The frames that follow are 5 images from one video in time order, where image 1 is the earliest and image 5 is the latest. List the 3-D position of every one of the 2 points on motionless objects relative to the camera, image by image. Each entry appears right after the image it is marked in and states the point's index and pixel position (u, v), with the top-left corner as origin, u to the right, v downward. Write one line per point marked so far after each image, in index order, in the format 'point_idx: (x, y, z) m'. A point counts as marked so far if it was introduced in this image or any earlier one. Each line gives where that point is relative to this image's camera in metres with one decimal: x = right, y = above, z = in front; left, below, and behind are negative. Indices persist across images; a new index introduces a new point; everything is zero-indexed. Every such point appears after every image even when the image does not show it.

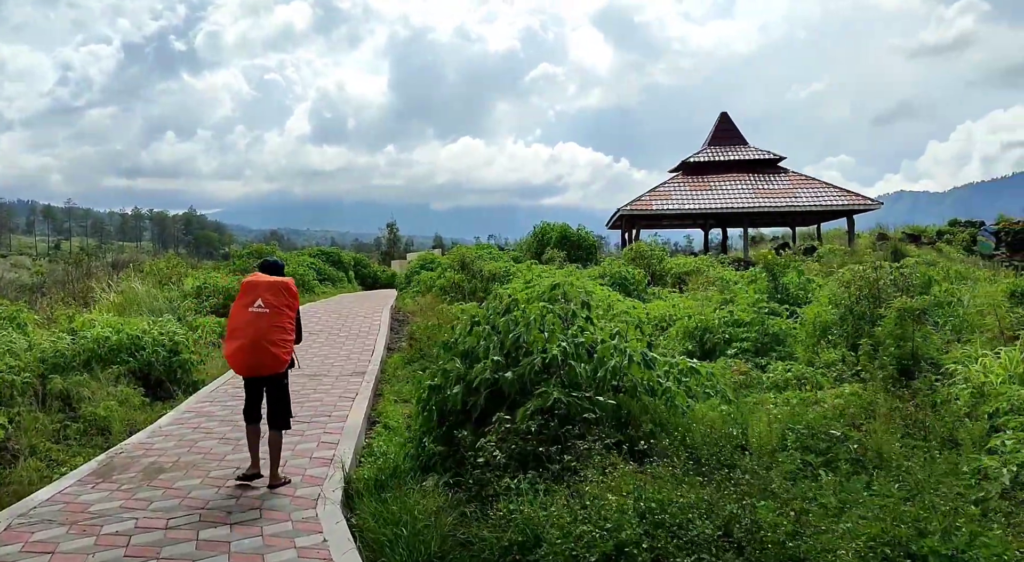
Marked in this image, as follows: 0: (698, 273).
0: (+4.7, +0.2, +19.2) m
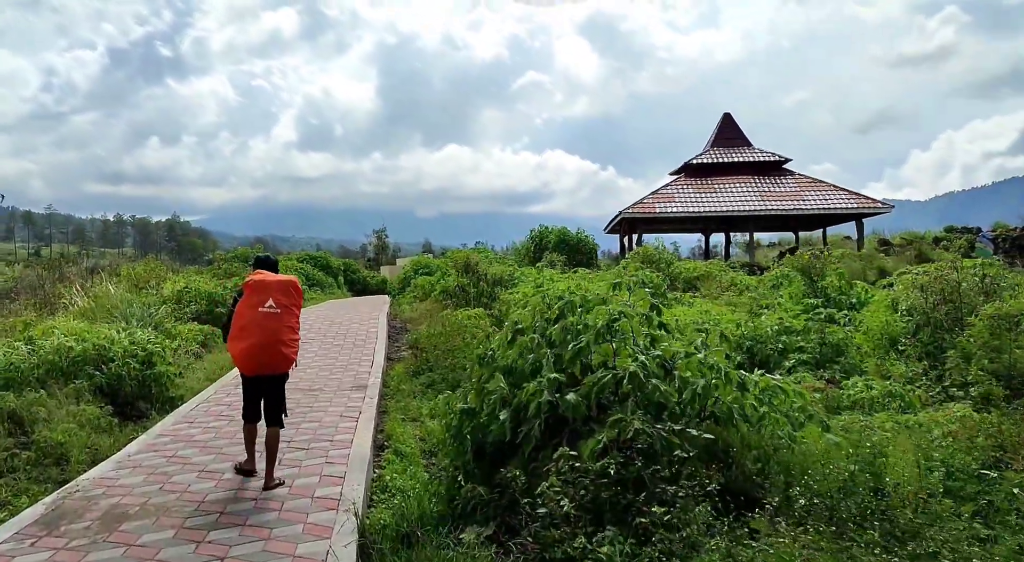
0: (+4.8, +0.1, +18.2) m
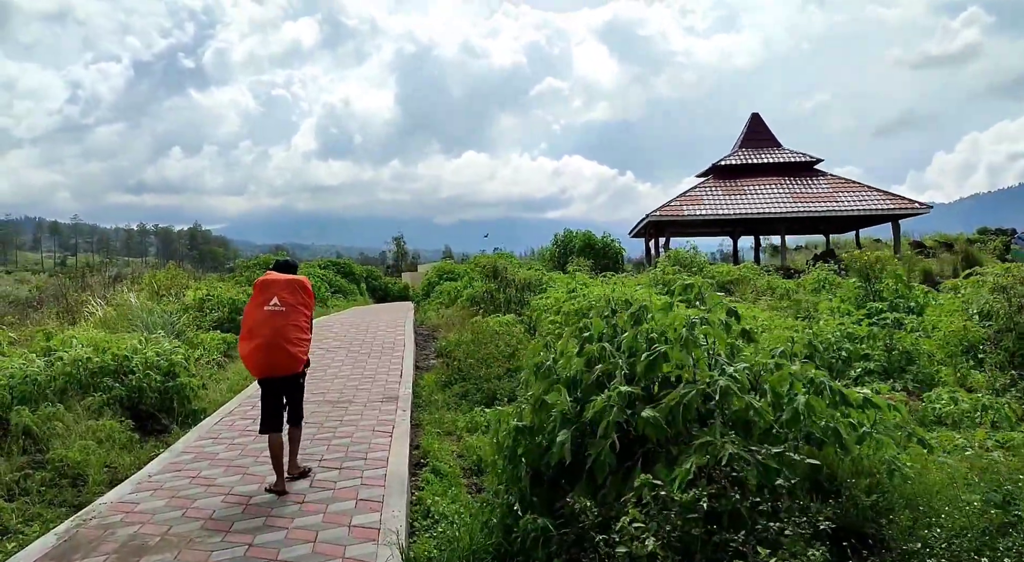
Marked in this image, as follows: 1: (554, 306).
0: (+5.5, 0.0, +17.5) m
1: (+0.7, -0.4, +12.7) m
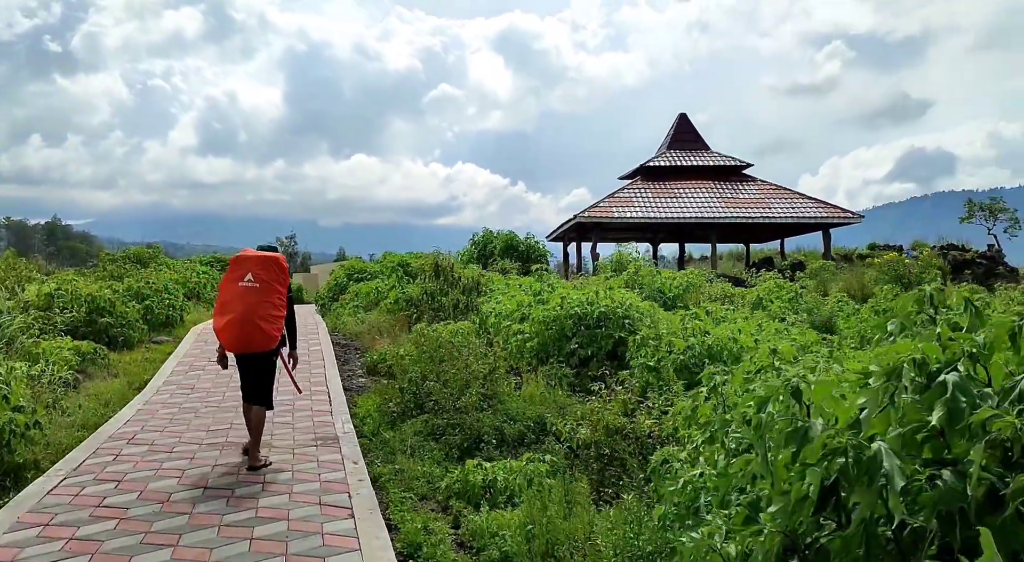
0: (+4.1, -0.1, +15.8) m
1: (+0.1, -0.4, +10.2) m
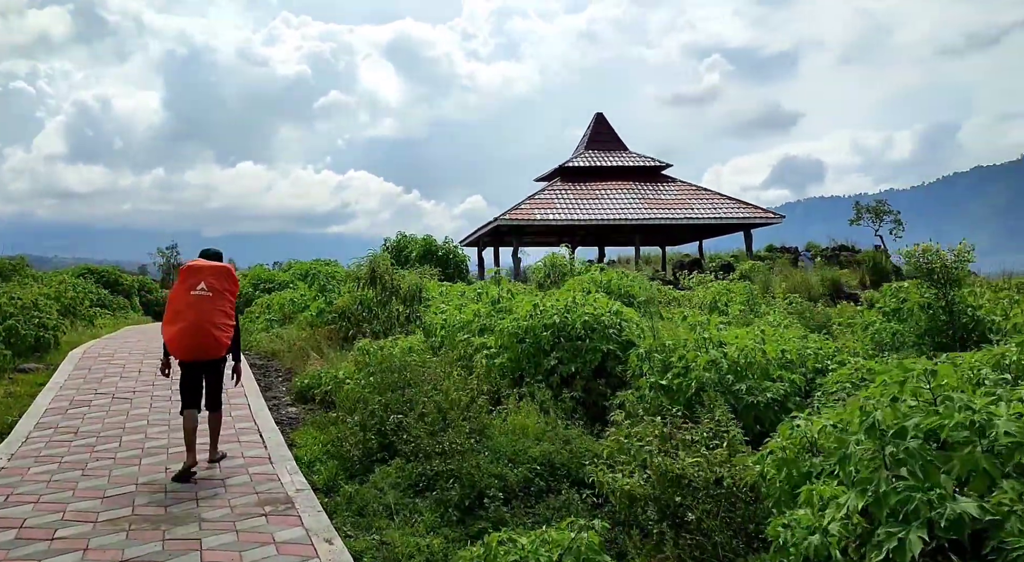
0: (+2.8, -0.2, +14.9) m
1: (-0.4, -0.5, +8.8) m
